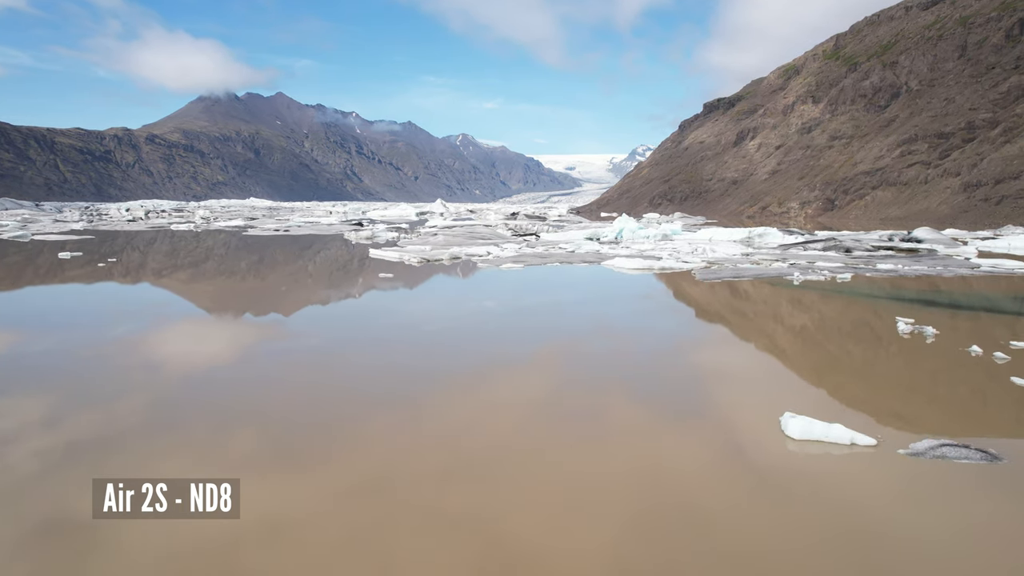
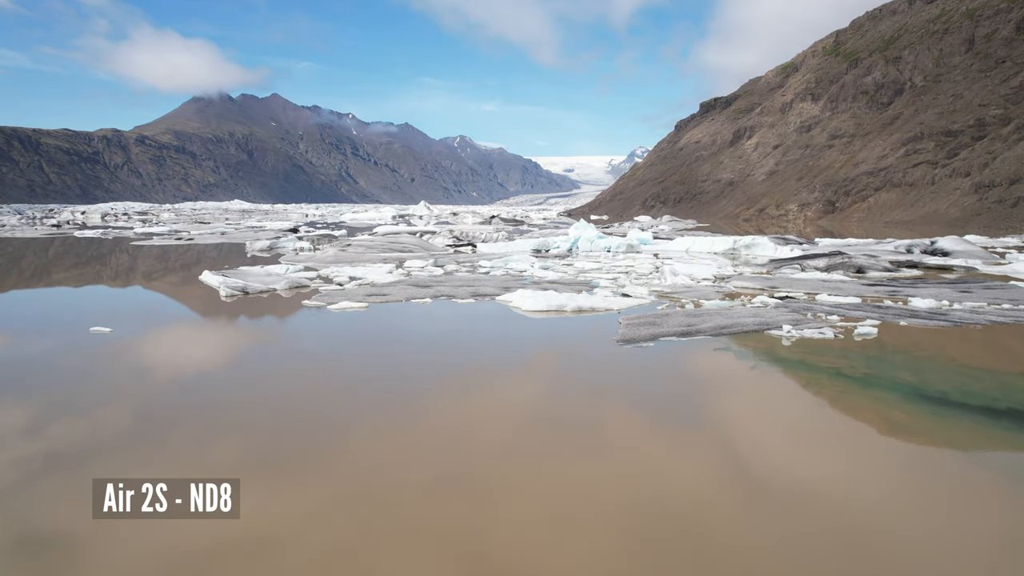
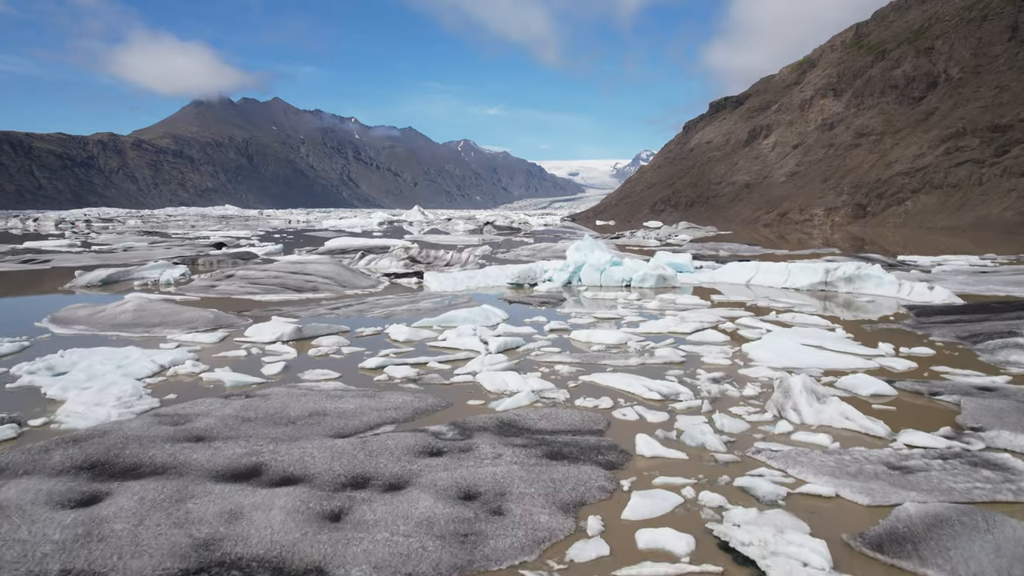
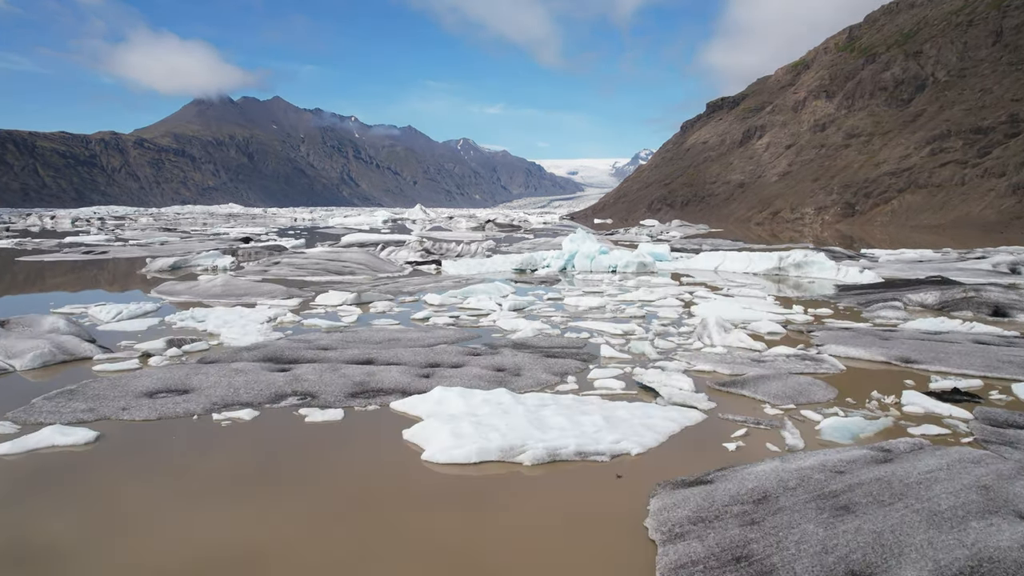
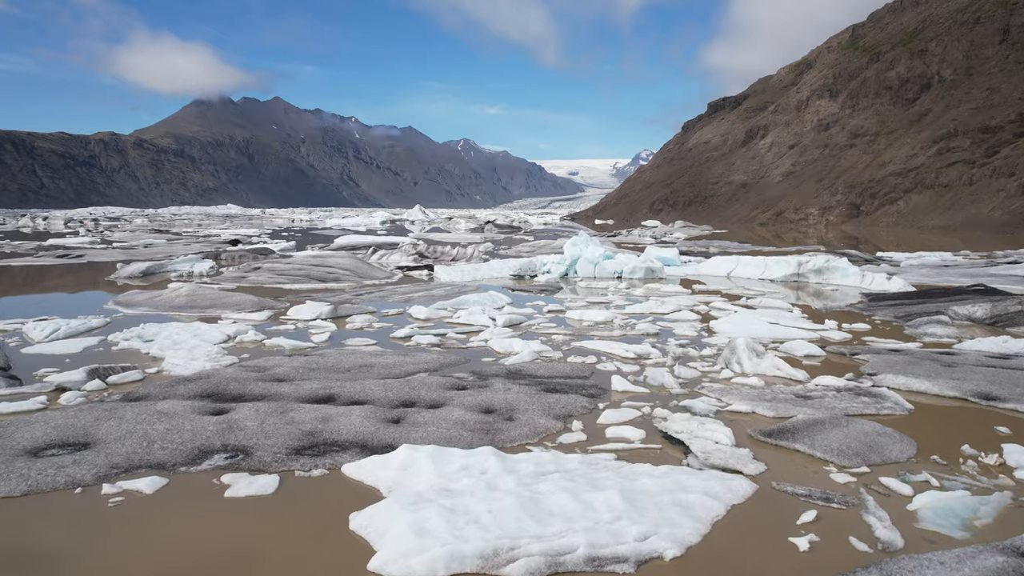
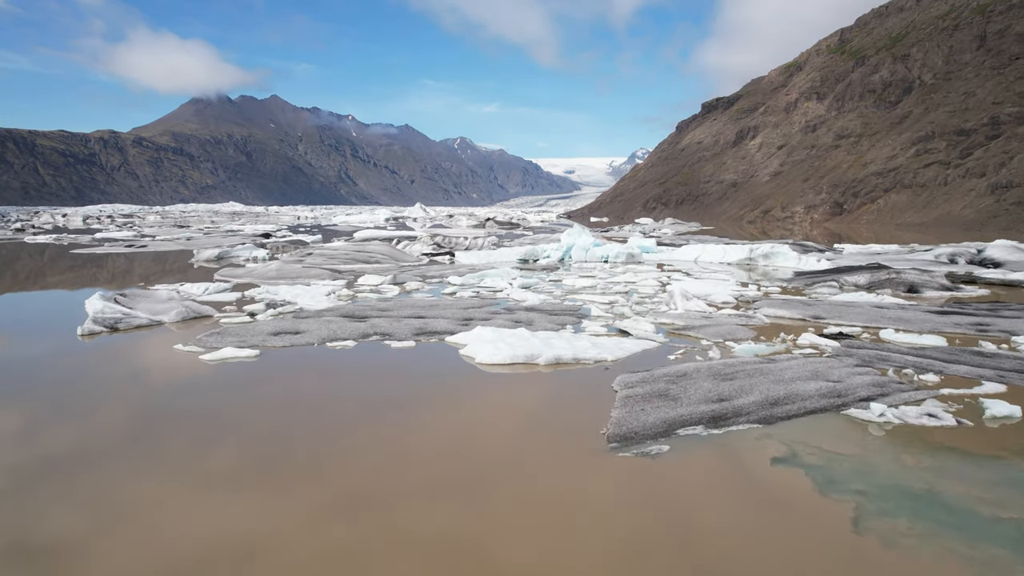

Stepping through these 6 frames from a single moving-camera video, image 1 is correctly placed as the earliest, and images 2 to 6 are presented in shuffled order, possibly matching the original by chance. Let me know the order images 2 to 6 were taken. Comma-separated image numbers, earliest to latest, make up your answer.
2, 6, 4, 5, 3
